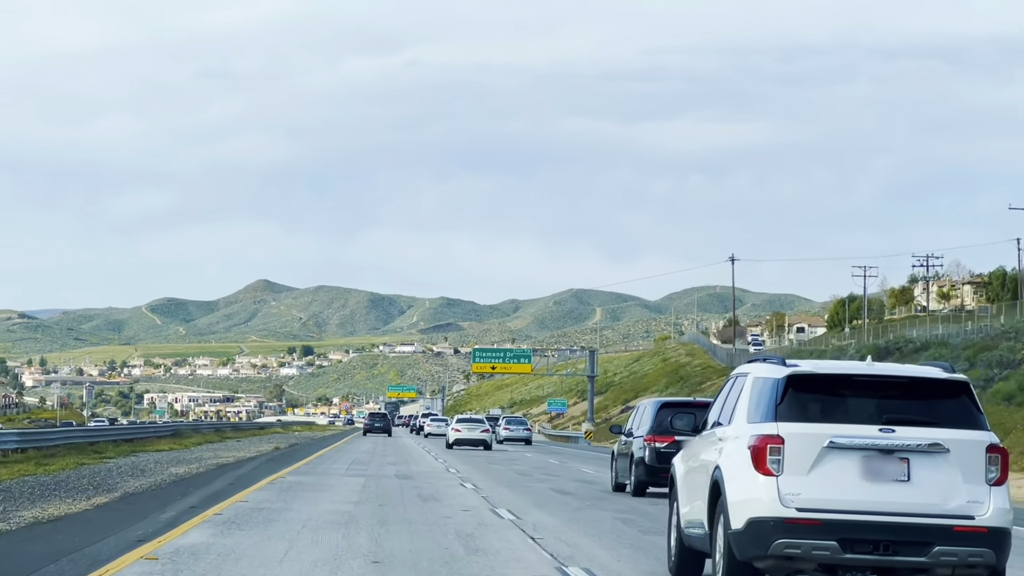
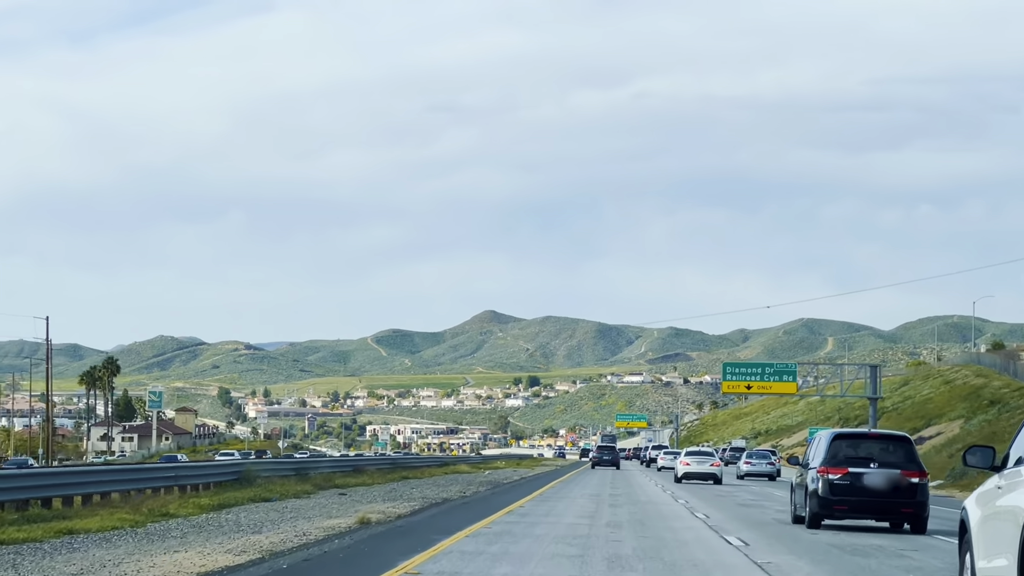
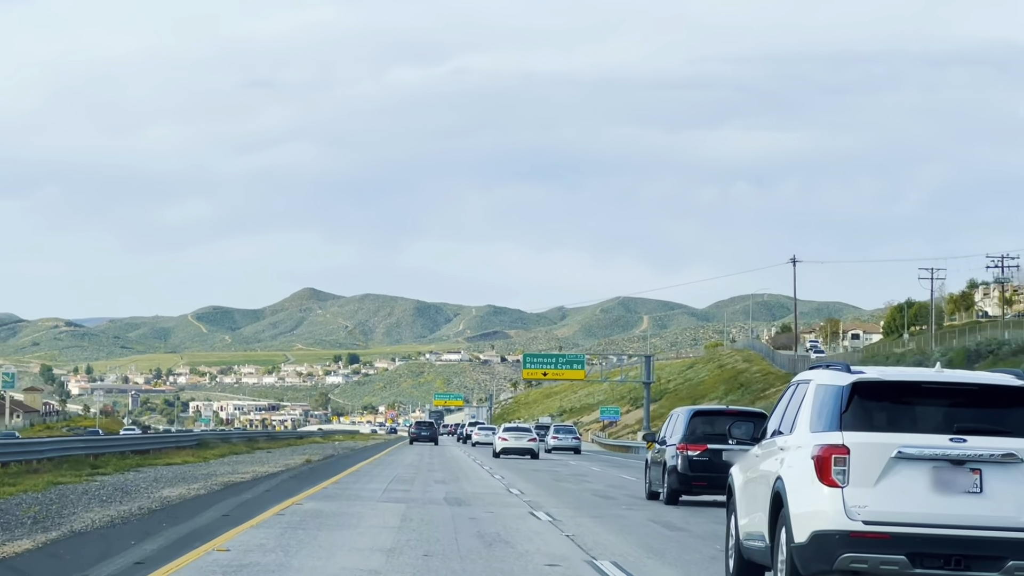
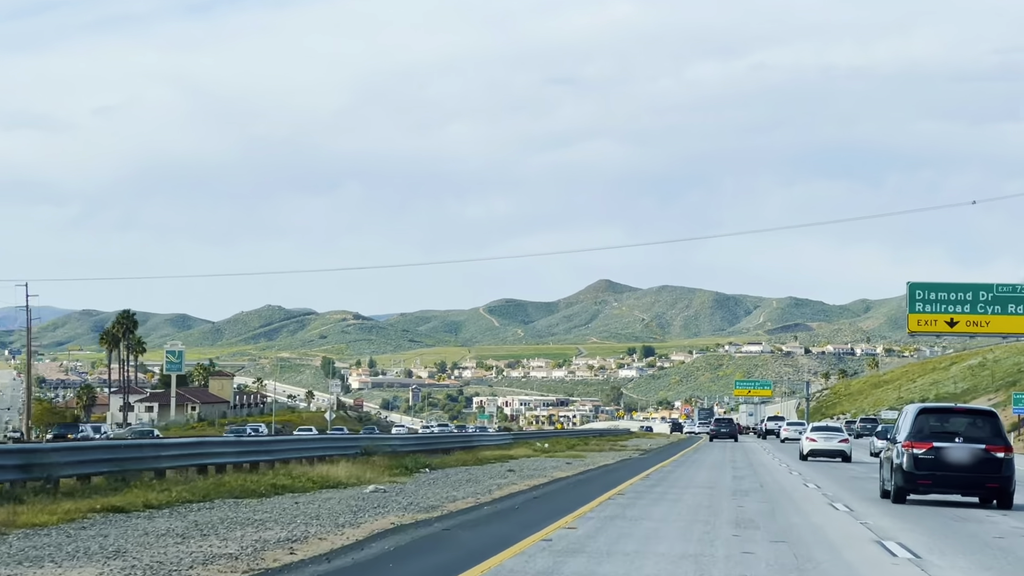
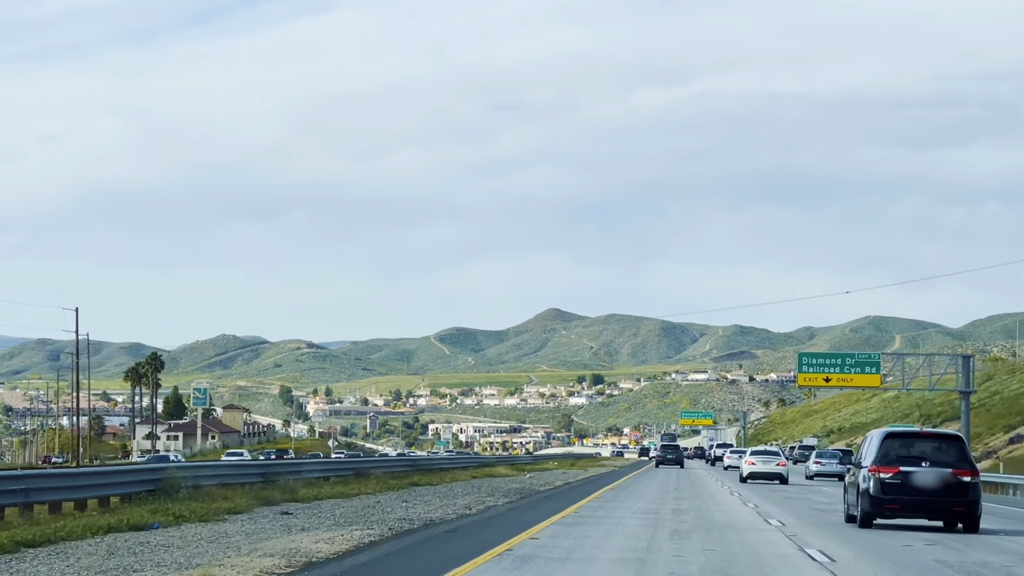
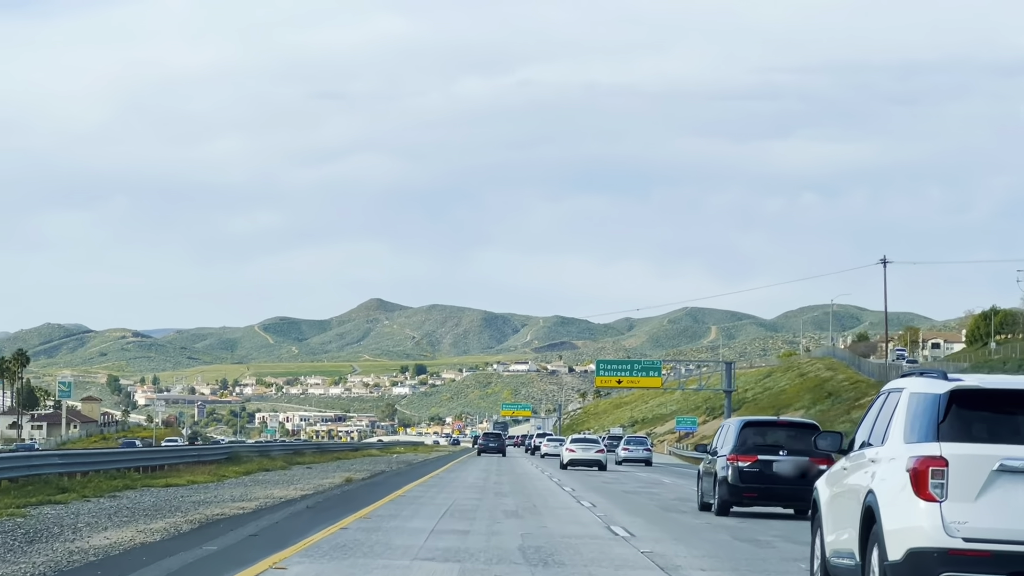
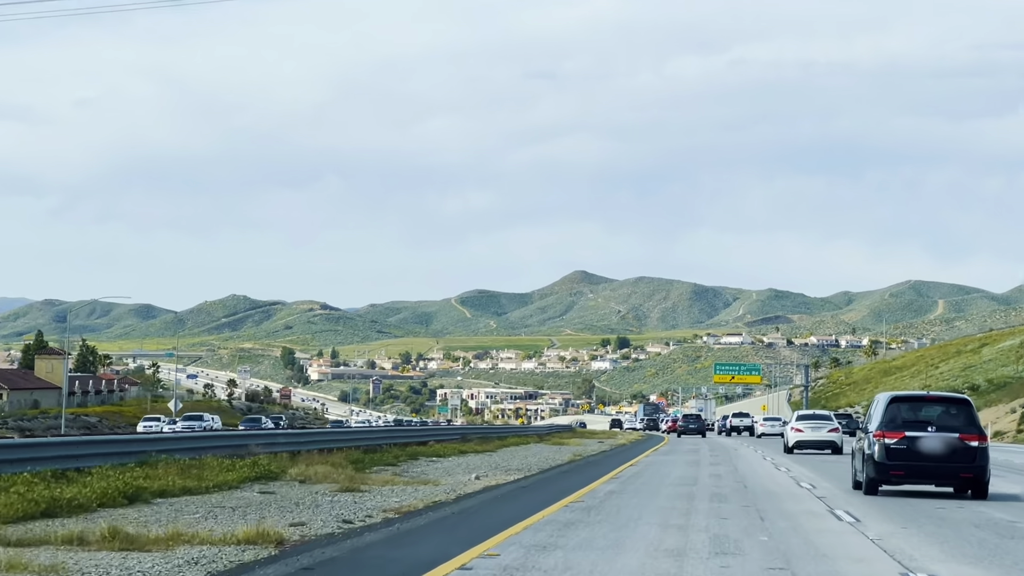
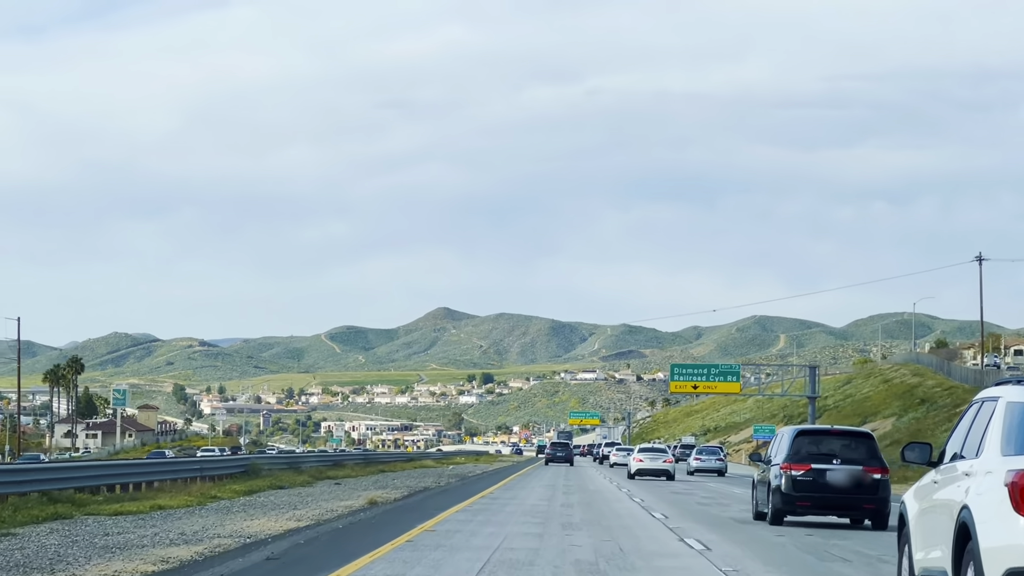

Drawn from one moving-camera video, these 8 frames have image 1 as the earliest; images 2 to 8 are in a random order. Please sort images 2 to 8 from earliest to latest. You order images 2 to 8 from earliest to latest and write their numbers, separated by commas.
3, 6, 8, 2, 5, 4, 7
